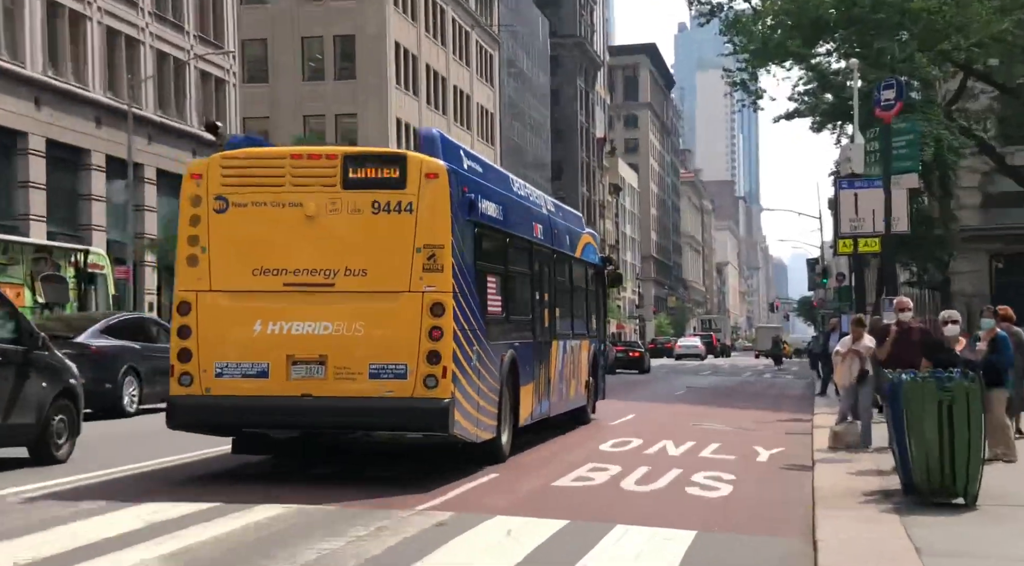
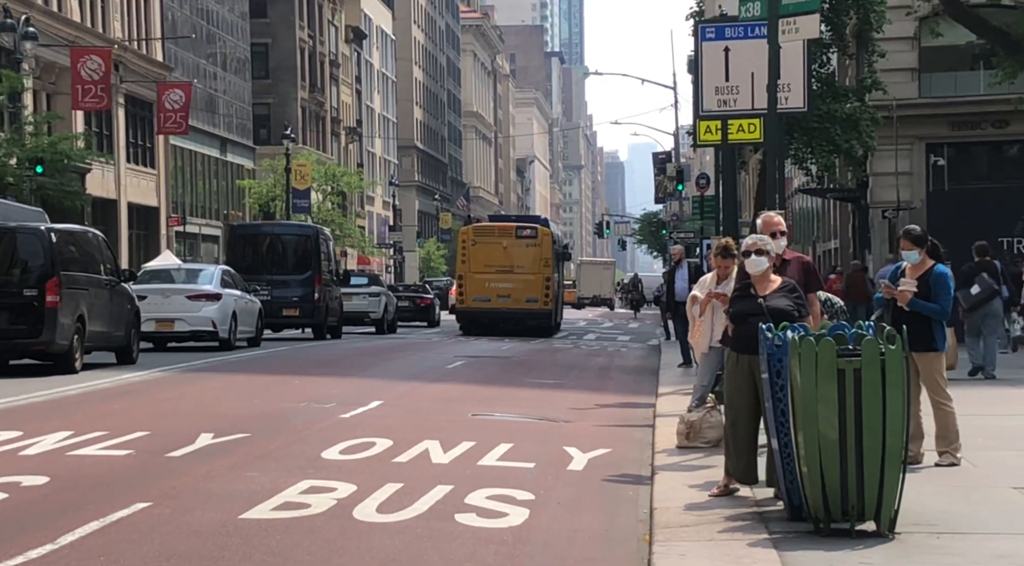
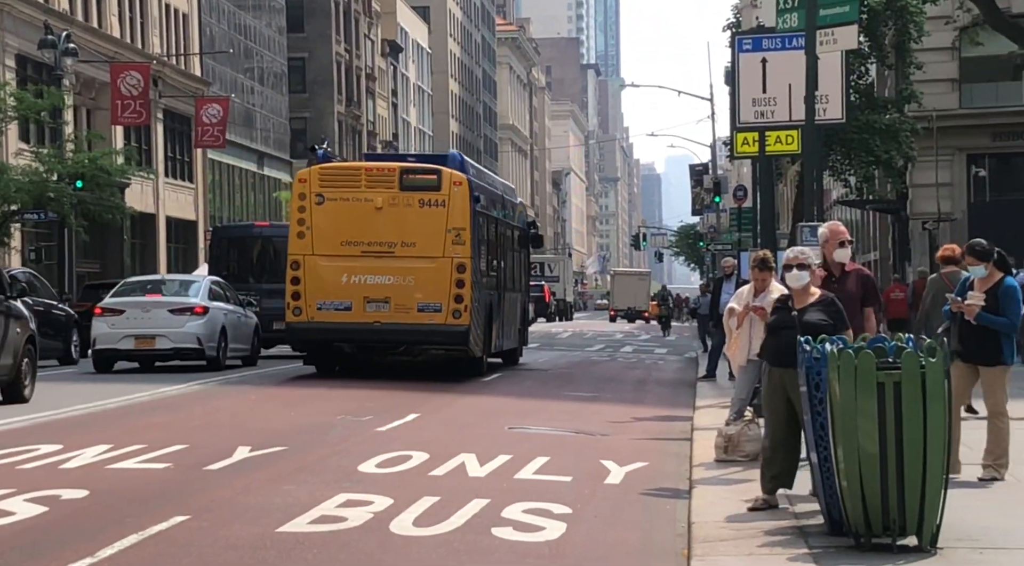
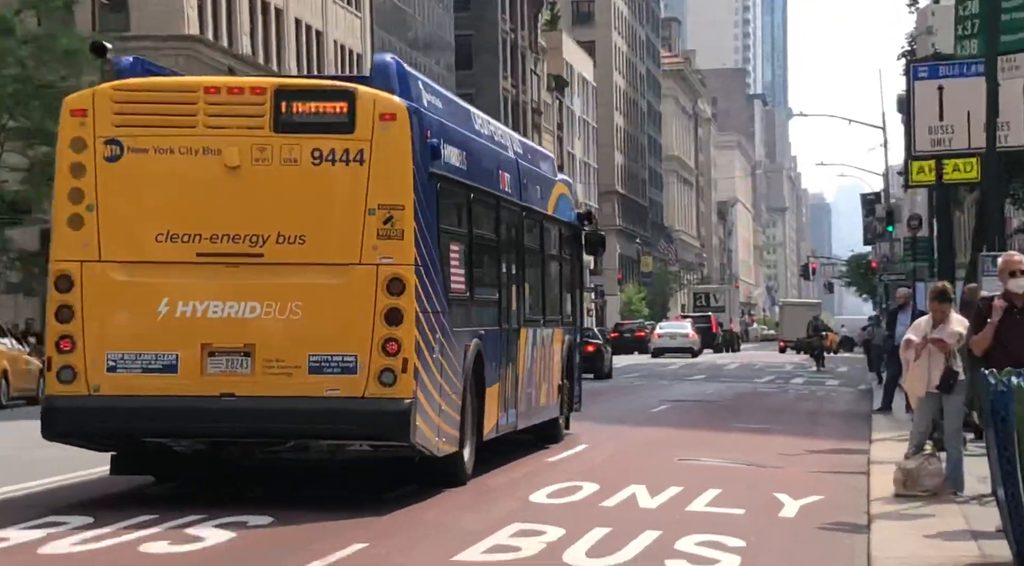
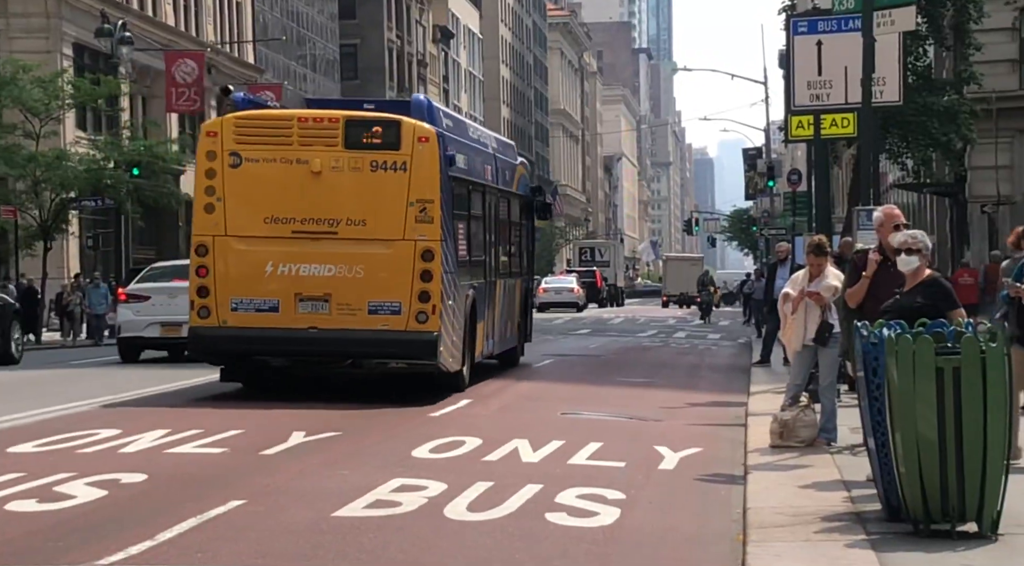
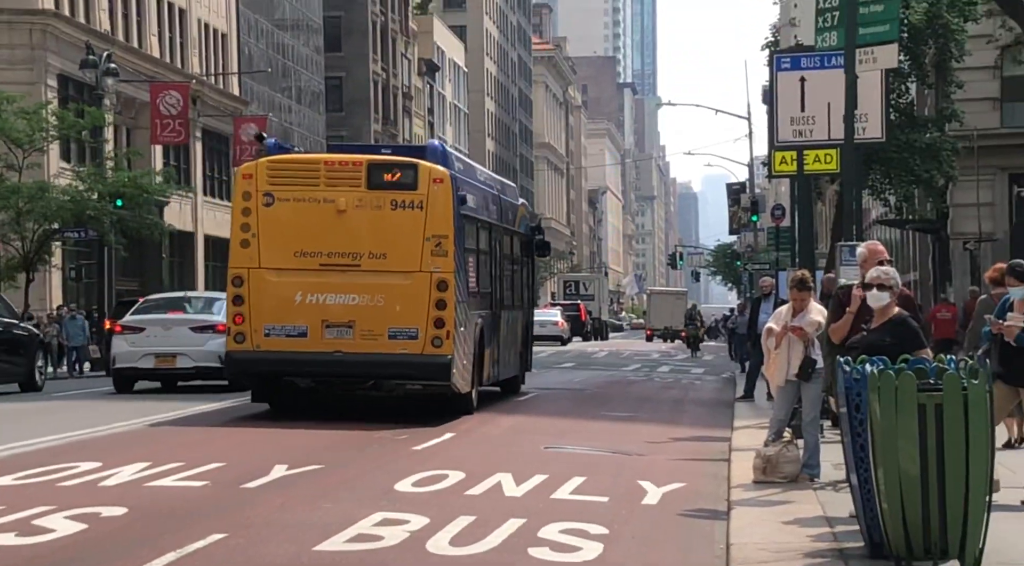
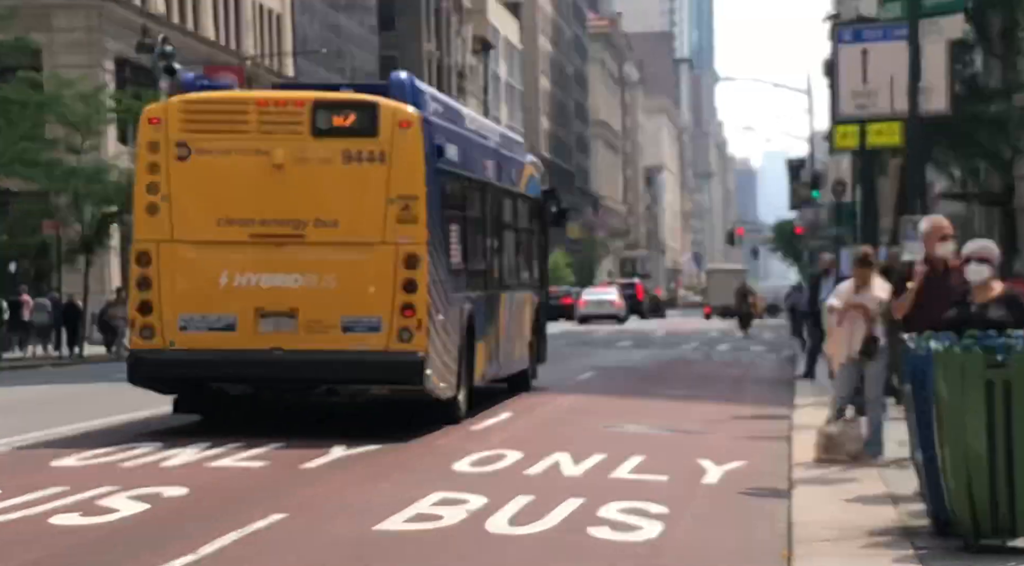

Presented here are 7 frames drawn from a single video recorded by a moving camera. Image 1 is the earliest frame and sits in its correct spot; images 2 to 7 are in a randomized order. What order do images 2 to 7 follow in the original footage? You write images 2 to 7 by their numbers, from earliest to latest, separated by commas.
4, 7, 5, 6, 3, 2
